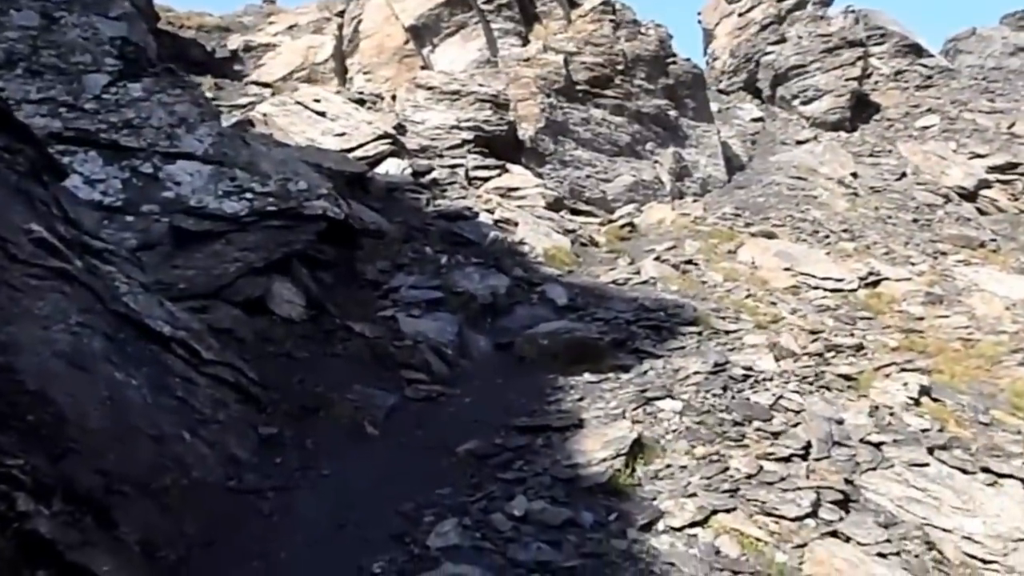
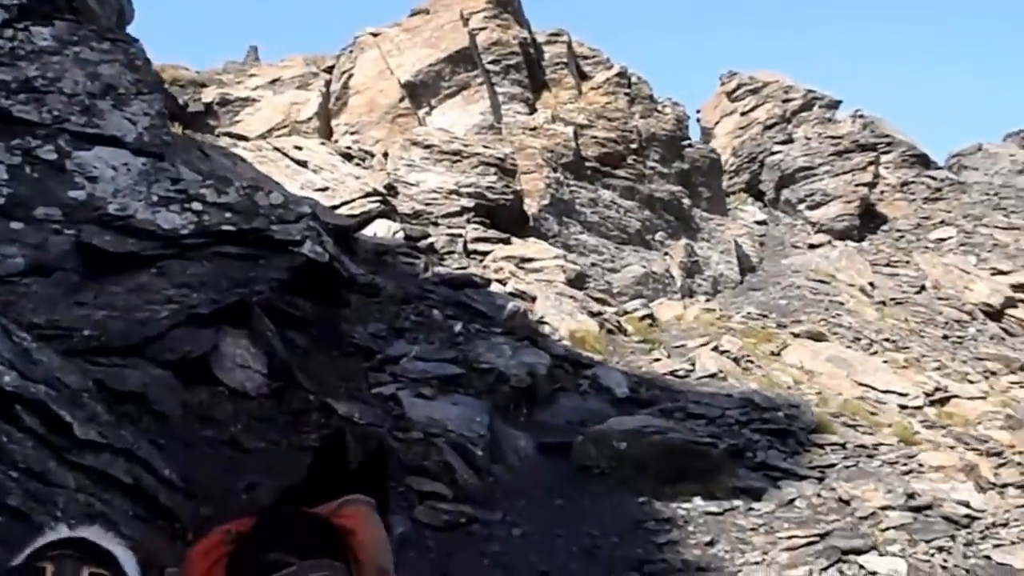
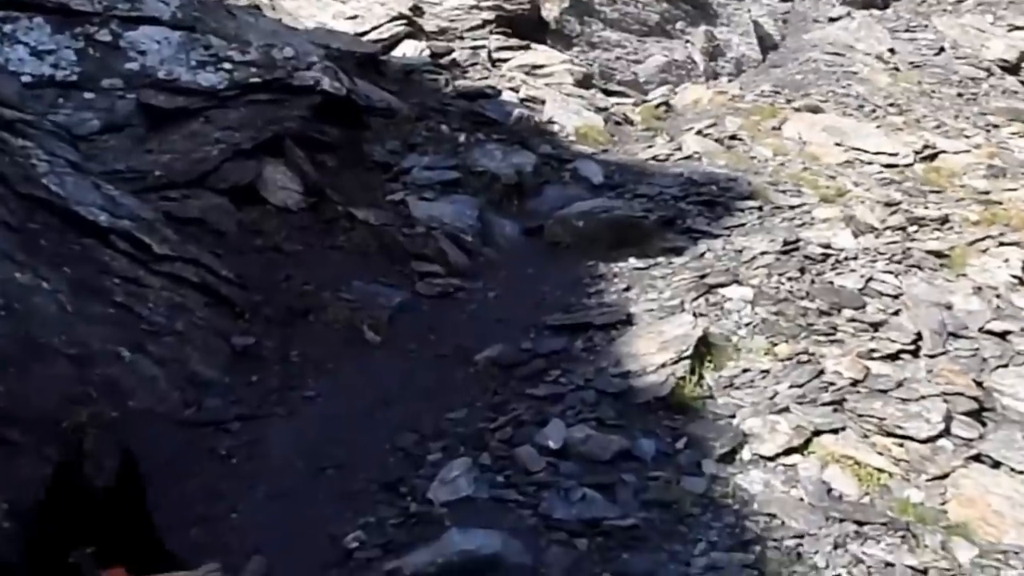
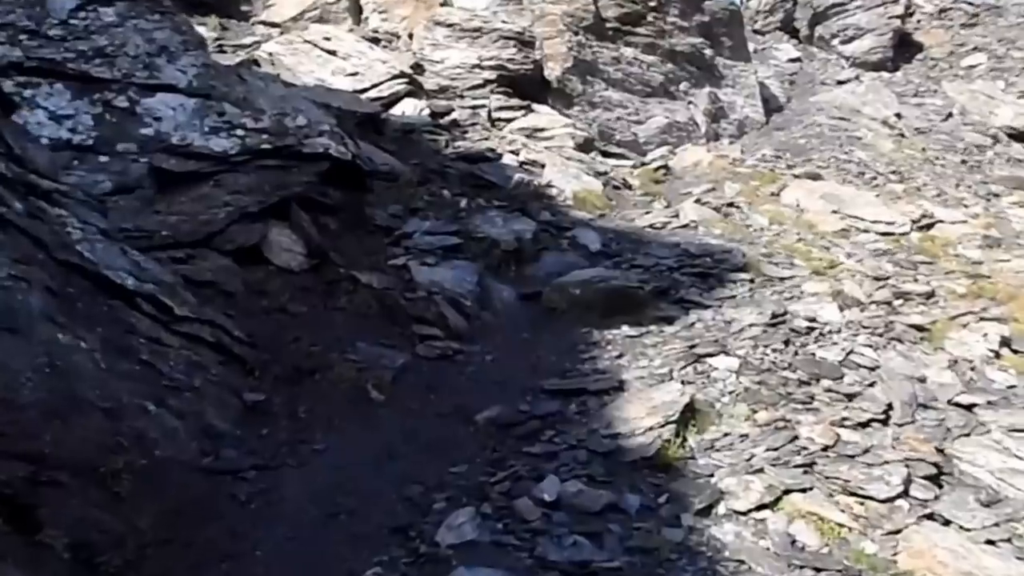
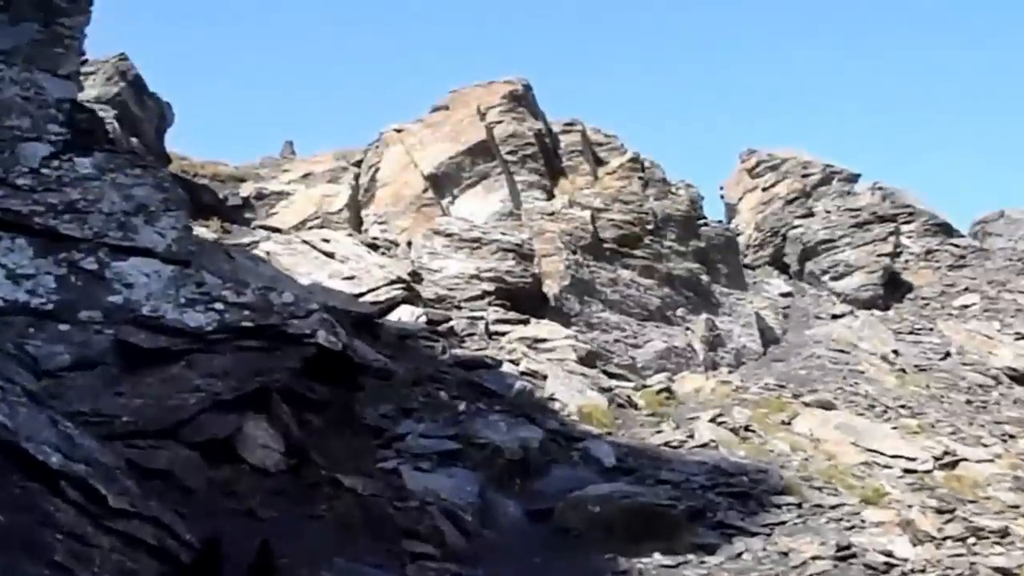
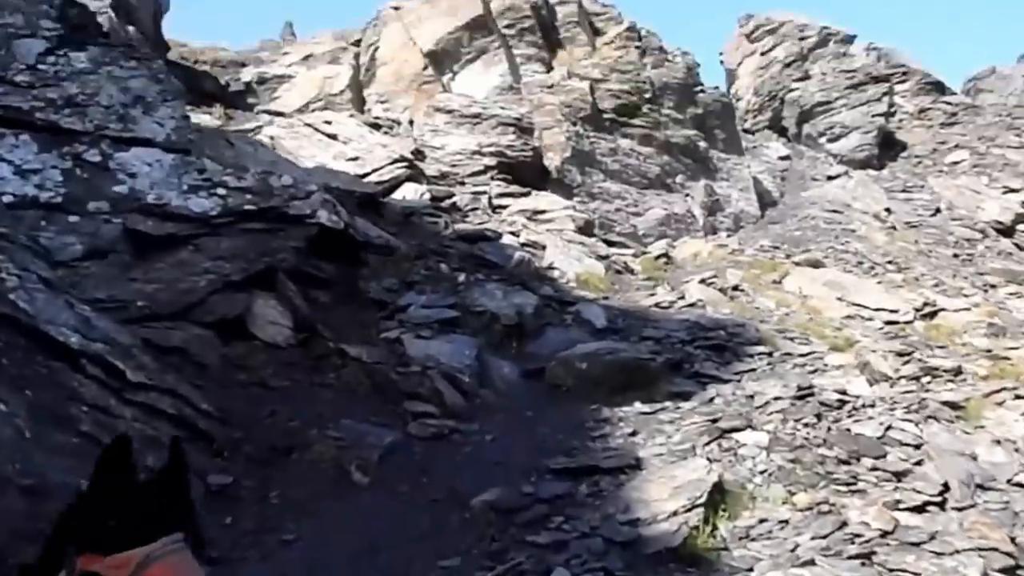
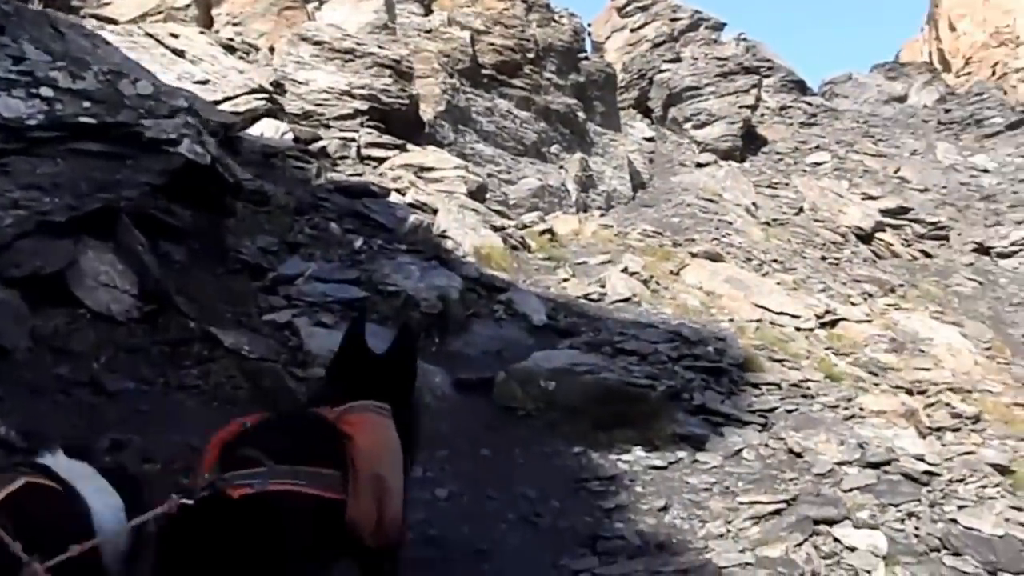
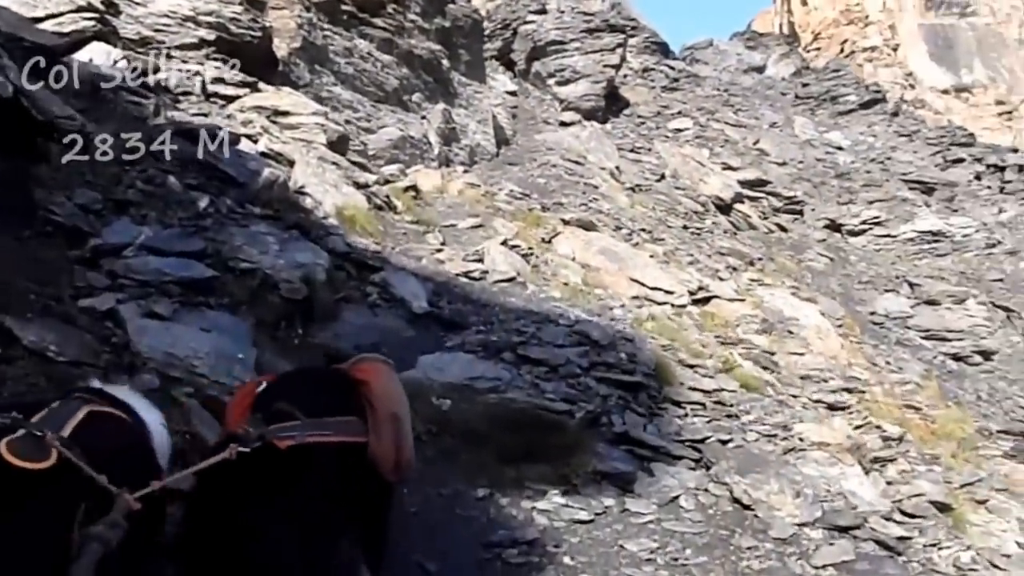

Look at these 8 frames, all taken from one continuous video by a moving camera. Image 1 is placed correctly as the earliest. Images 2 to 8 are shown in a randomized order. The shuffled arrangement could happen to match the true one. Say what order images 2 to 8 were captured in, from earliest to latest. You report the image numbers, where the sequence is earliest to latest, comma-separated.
4, 3, 6, 5, 2, 7, 8
